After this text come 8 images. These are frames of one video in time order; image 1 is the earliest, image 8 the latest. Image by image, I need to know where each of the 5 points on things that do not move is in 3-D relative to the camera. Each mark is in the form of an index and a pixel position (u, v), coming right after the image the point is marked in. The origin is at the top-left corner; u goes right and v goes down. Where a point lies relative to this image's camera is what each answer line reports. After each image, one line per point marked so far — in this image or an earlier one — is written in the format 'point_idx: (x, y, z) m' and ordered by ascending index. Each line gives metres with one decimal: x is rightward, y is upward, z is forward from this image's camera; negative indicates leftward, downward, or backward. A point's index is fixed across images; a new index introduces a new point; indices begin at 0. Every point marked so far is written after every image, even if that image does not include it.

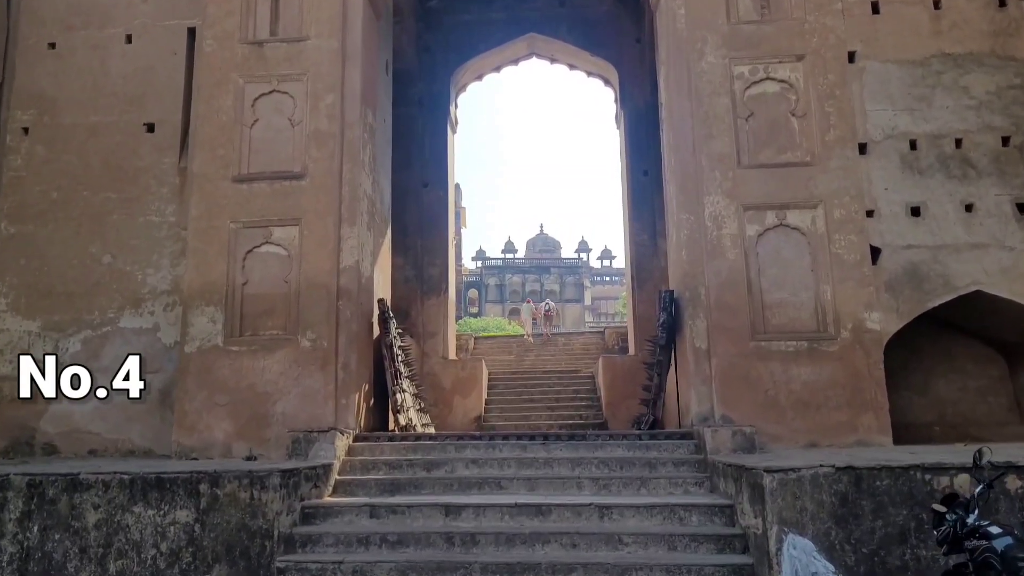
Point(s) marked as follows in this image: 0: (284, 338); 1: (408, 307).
0: (-2.5, -0.5, +6.8) m
1: (-2.1, -0.4, +13.0) m
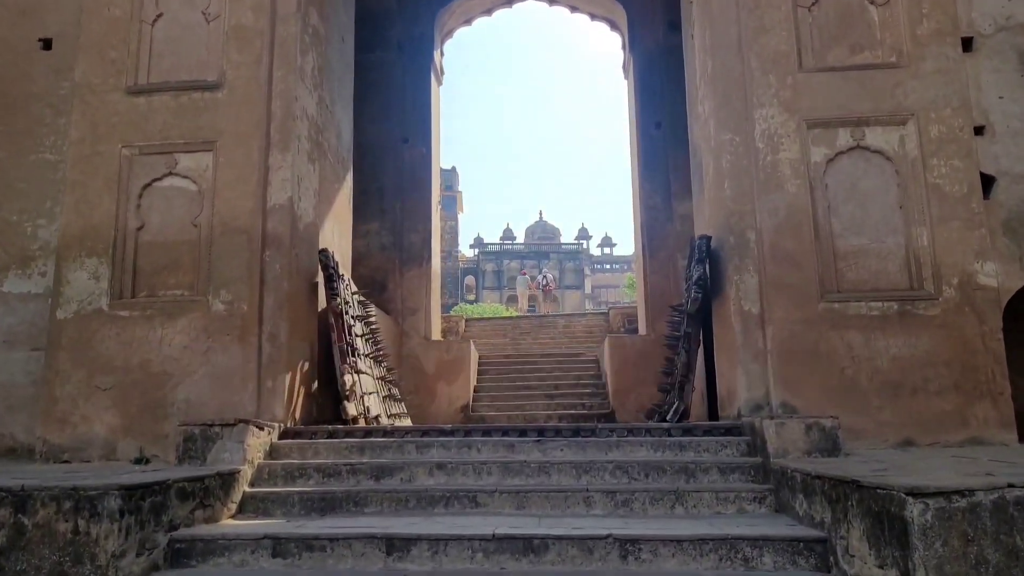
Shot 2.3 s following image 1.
0: (-2.6, -0.1, +5.1) m
1: (-2.3, +0.1, +11.3) m
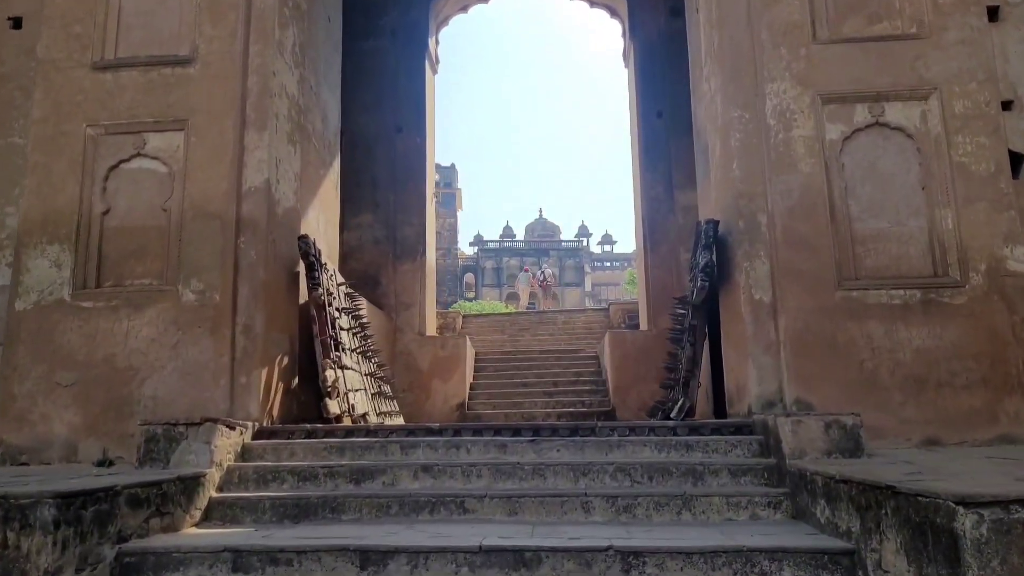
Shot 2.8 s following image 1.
0: (-2.7, 0.0, +4.7) m
1: (-2.3, +0.2, +10.9) m
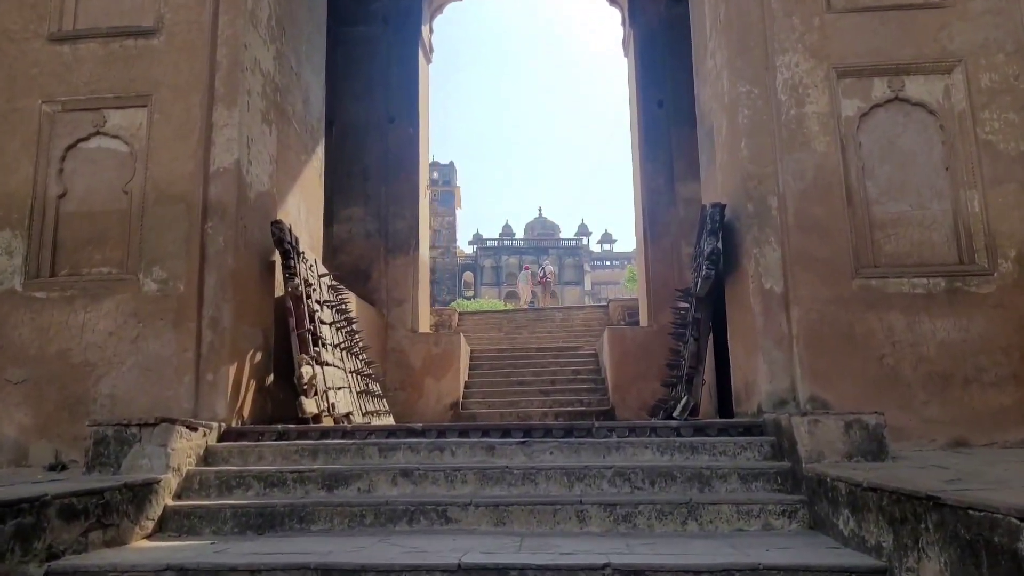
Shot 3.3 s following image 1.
0: (-2.7, +0.1, +4.4) m
1: (-2.4, +0.3, +10.5) m
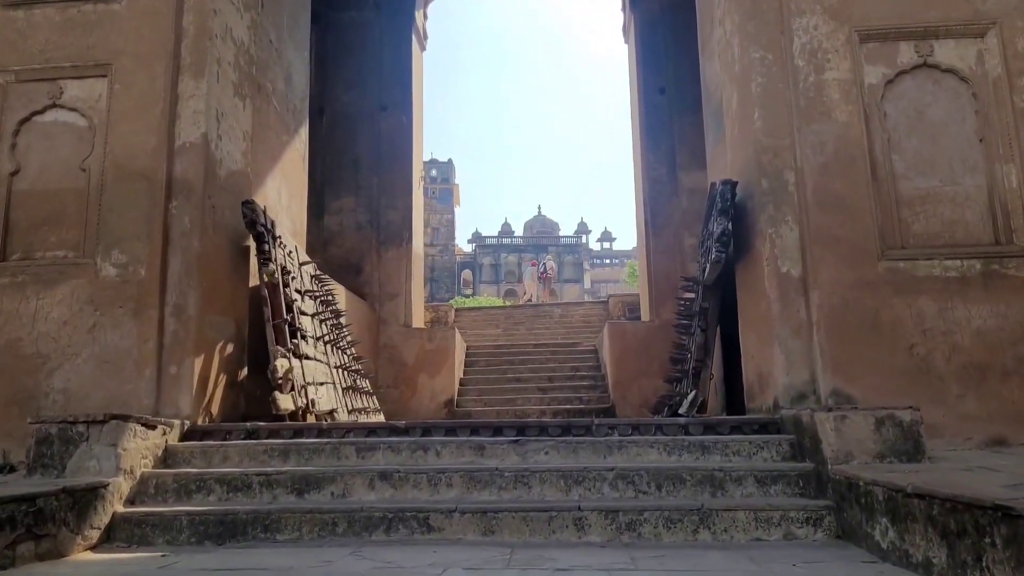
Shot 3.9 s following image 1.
0: (-2.8, +0.2, +4.0) m
1: (-2.4, +0.4, +10.2) m
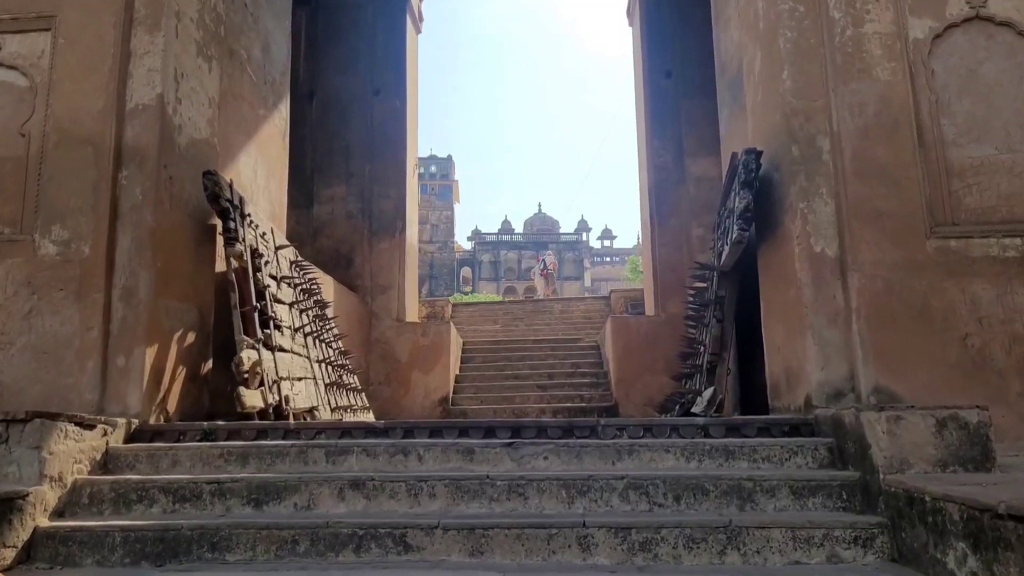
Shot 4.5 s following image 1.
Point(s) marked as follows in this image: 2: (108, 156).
0: (-2.8, +0.3, +3.5) m
1: (-2.5, +0.5, +9.7) m
2: (-2.3, +0.7, +3.6) m
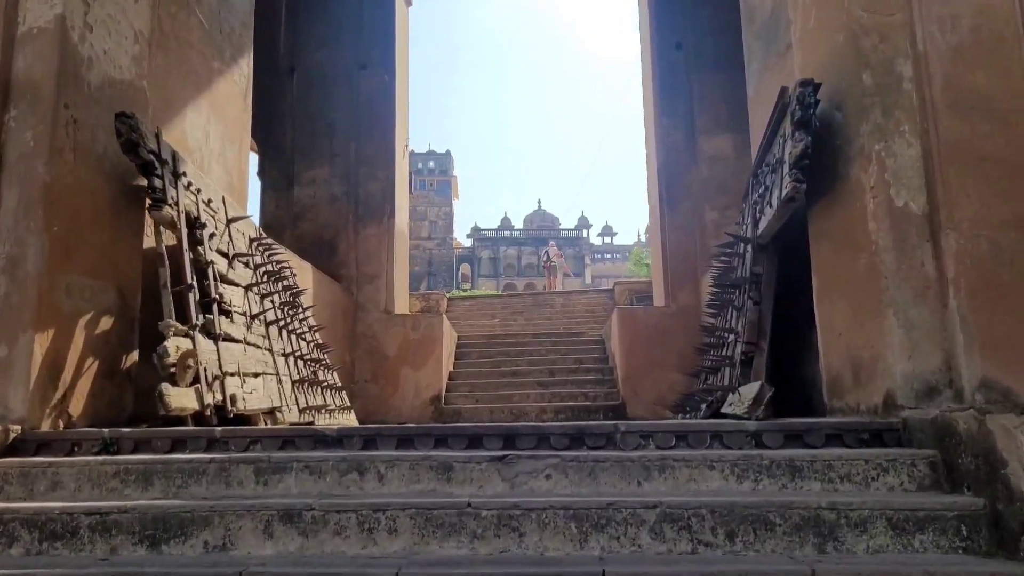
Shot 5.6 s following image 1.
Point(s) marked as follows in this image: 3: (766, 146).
0: (-2.8, +0.4, +2.8) m
1: (-2.5, +0.7, +8.9) m
2: (-2.3, +0.9, +2.8) m
3: (+1.4, +0.8, +3.5) m
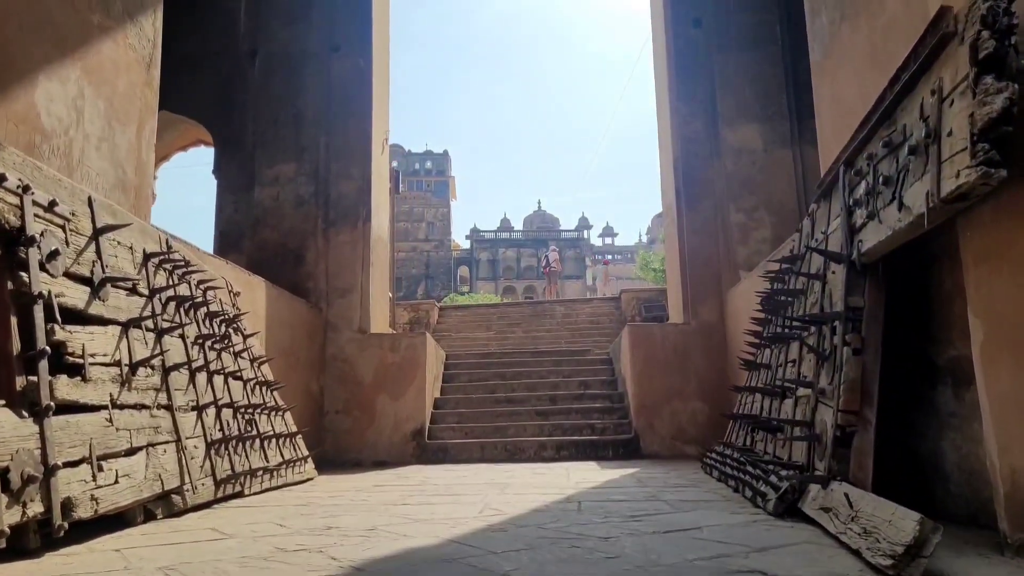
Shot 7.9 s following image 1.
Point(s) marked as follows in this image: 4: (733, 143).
0: (-2.9, +0.2, +1.6) m
1: (-2.6, +0.5, +7.7) m
2: (-2.4, +0.7, +1.6) m
3: (+1.3, +0.6, +2.2) m
4: (+2.6, +1.7, +7.3) m
